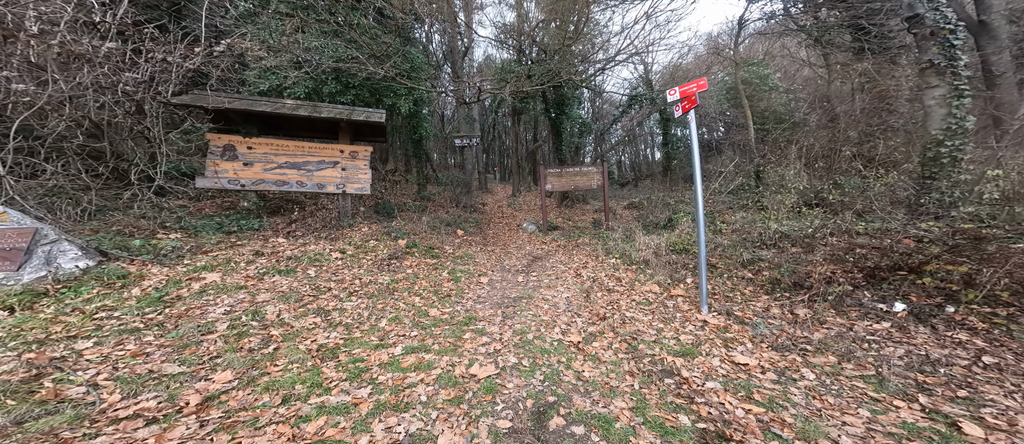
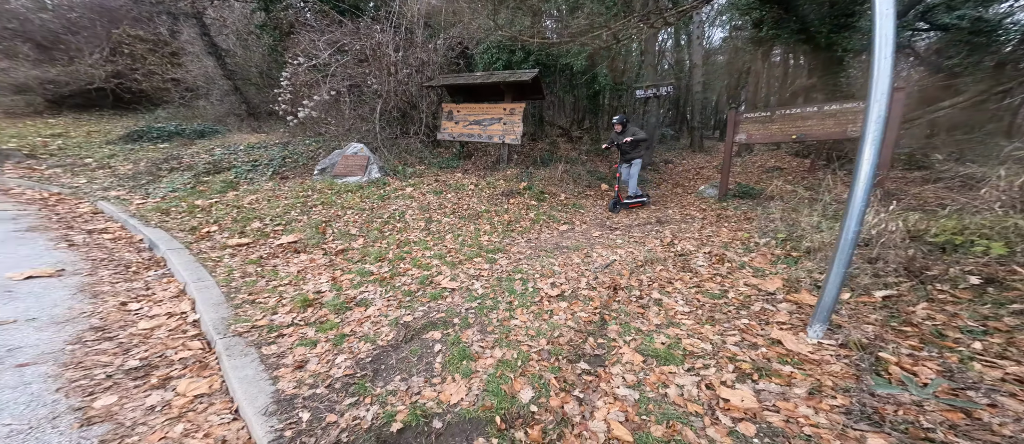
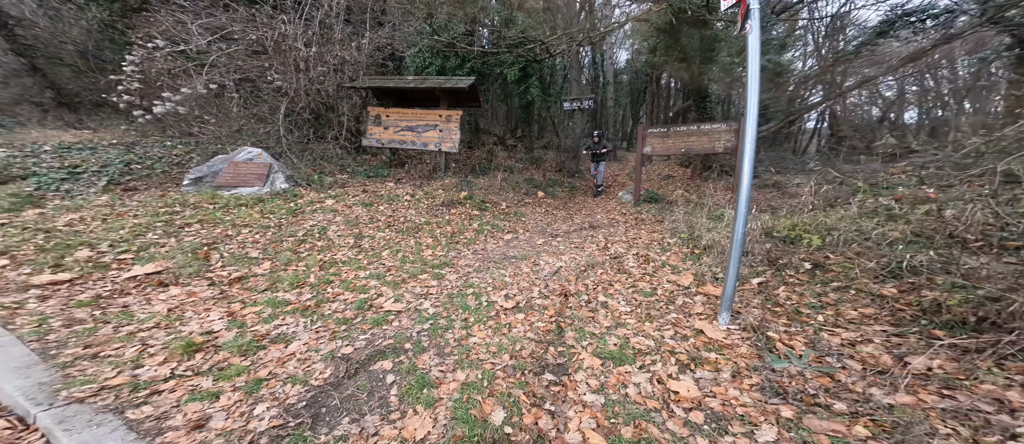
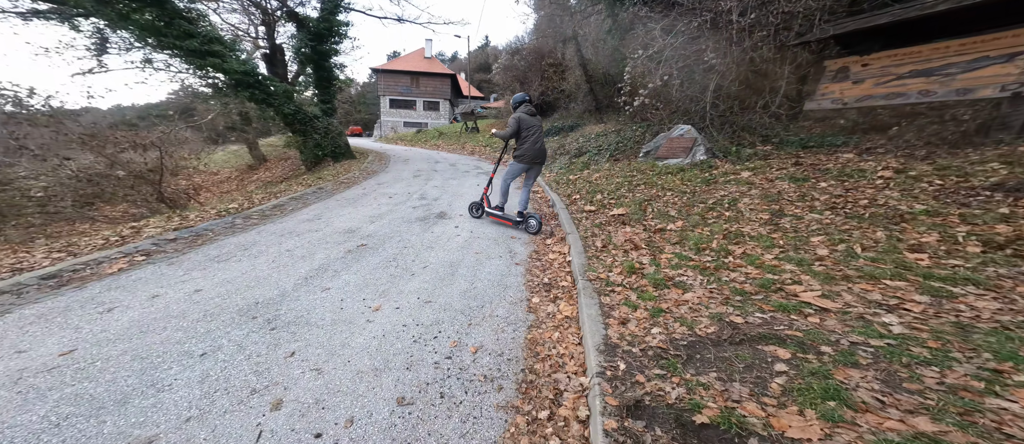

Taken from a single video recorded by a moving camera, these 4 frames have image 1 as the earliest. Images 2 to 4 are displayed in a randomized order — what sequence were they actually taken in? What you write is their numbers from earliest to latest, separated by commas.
3, 2, 4
